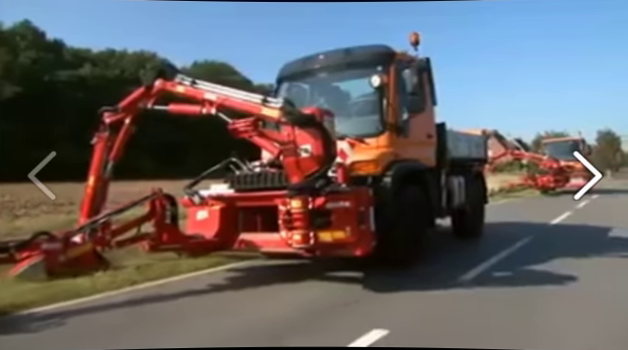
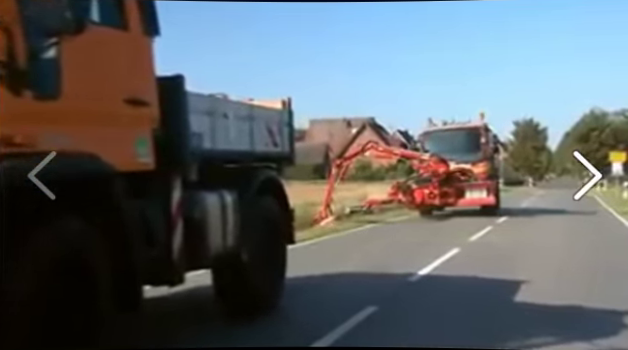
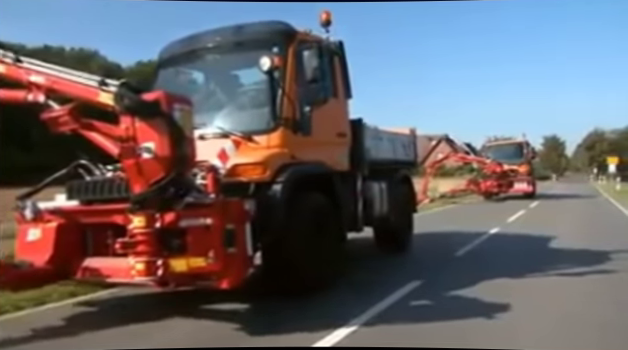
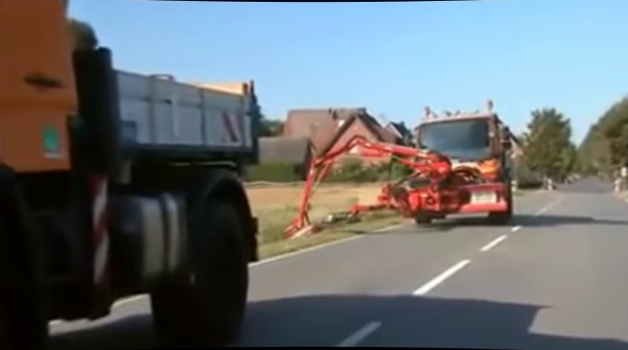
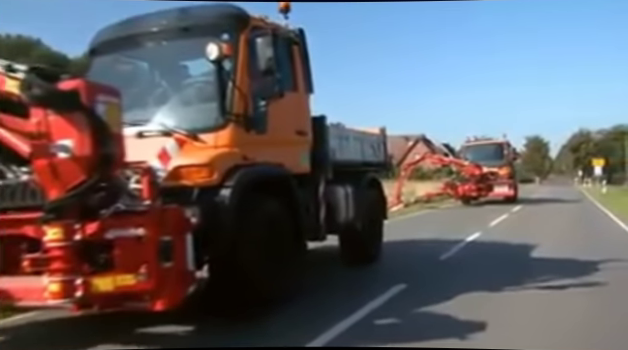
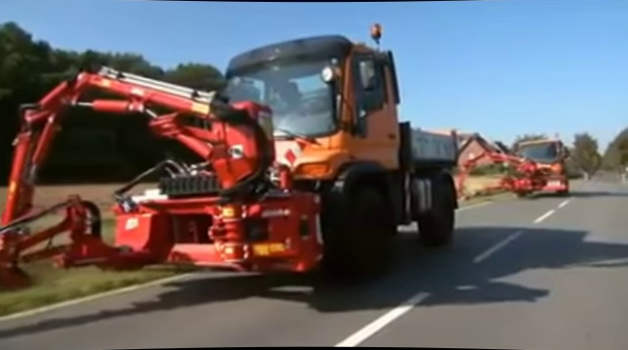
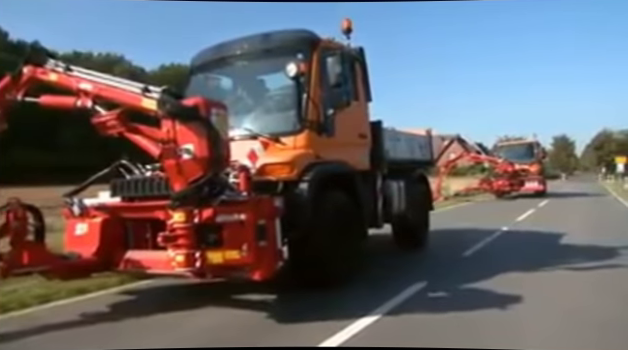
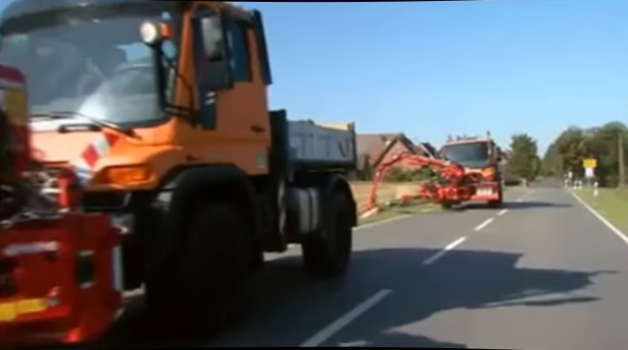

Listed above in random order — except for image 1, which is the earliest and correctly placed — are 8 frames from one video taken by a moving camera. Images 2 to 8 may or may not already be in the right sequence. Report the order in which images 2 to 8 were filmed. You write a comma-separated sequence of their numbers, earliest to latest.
6, 7, 3, 5, 8, 2, 4
